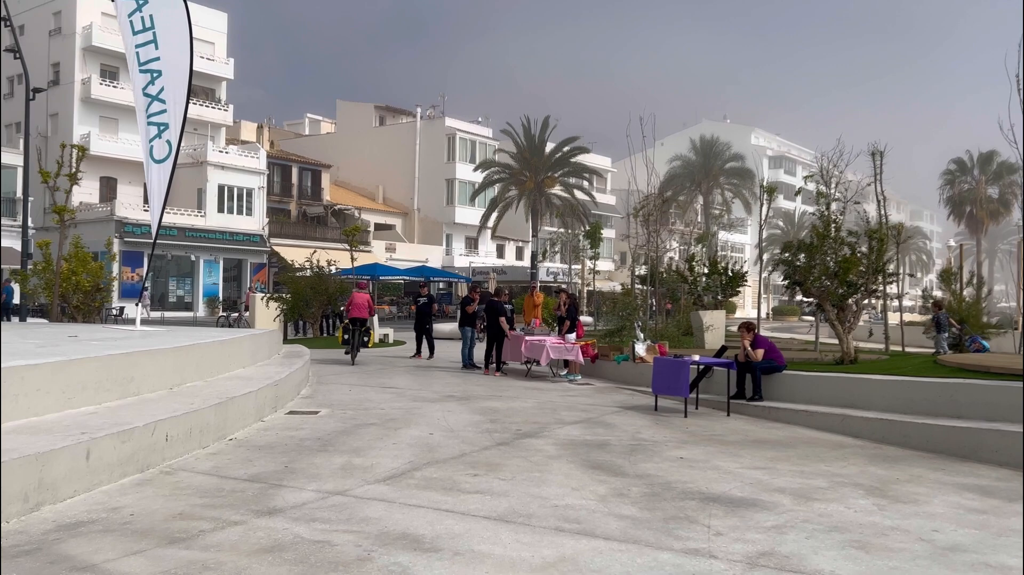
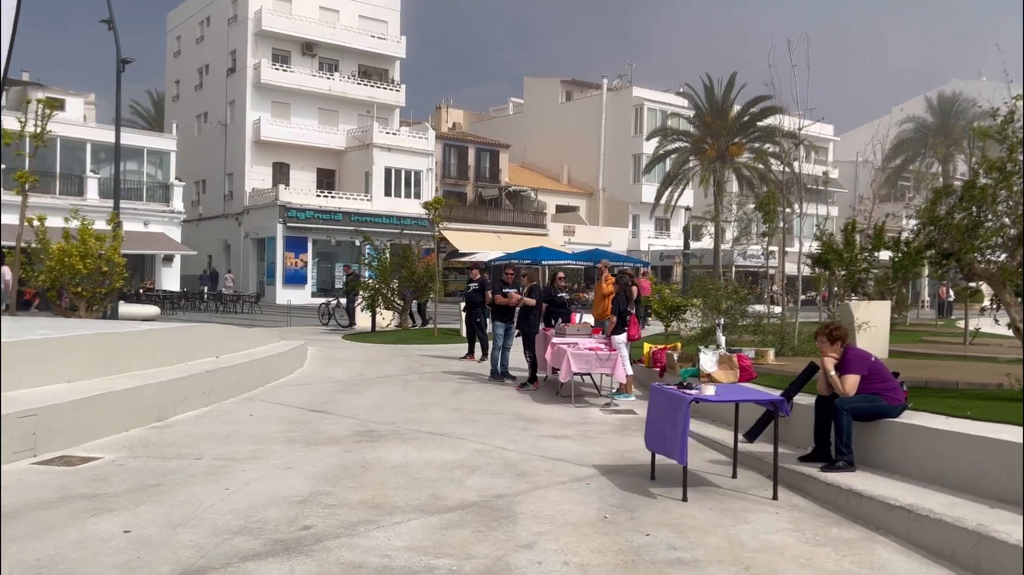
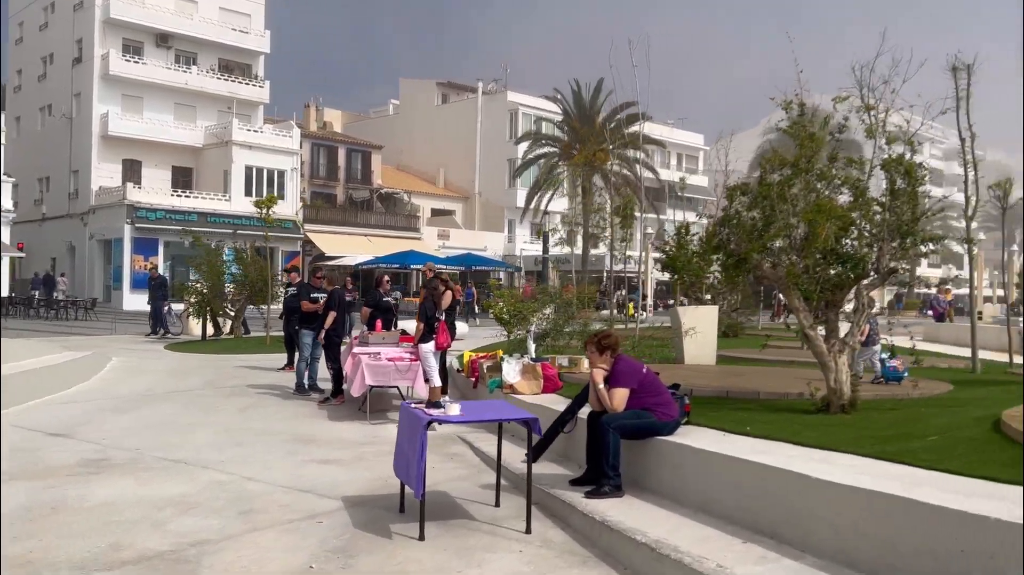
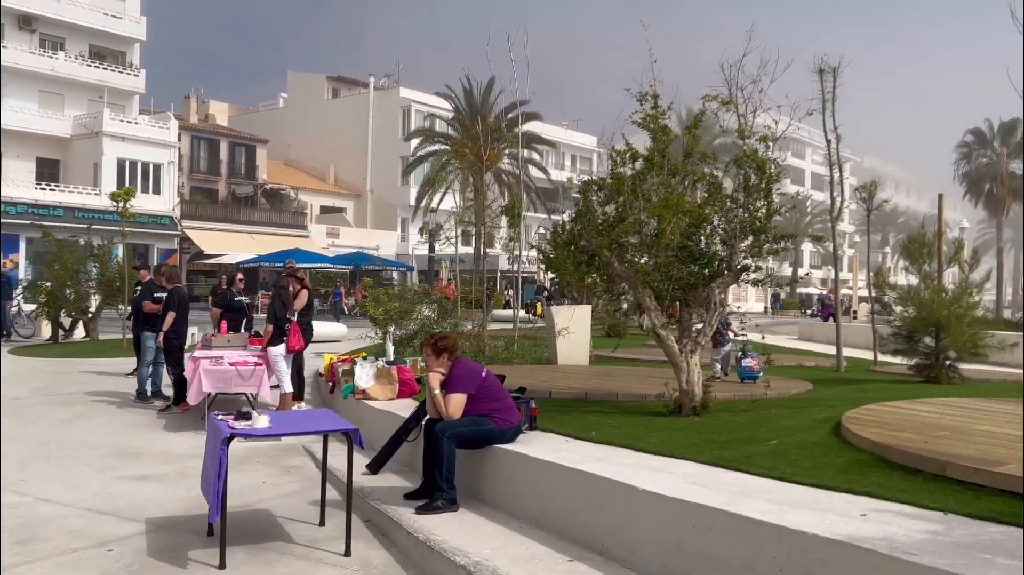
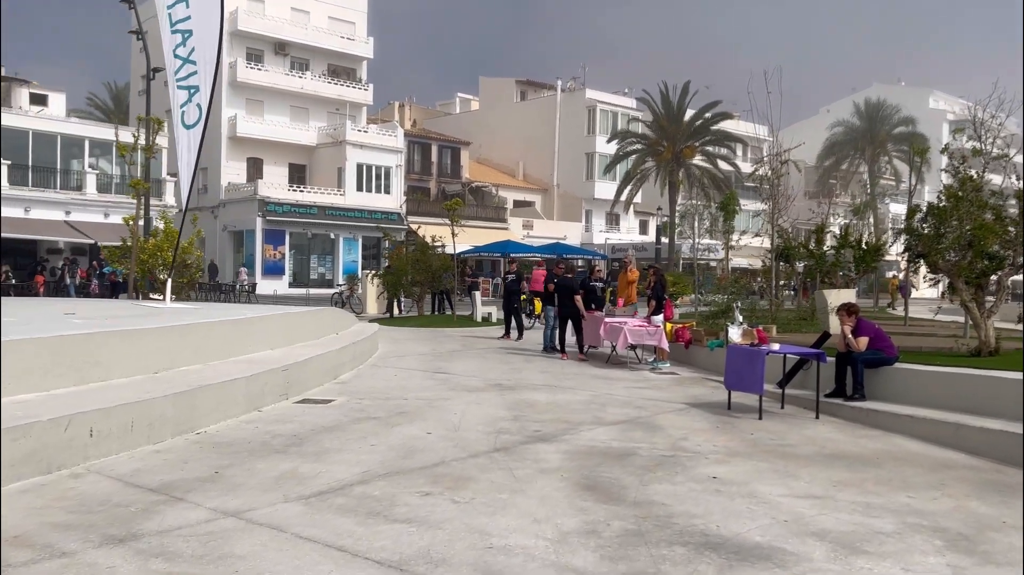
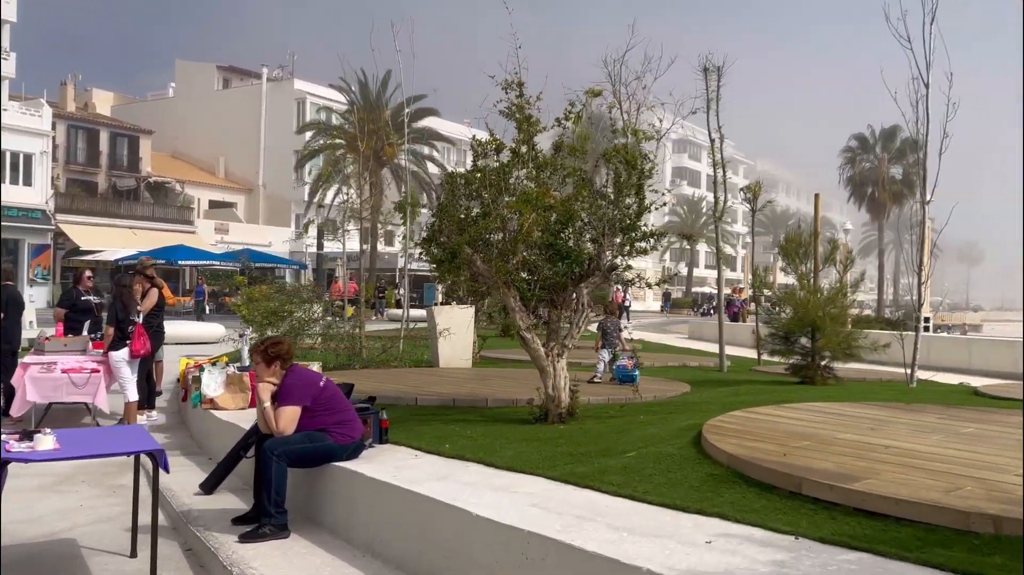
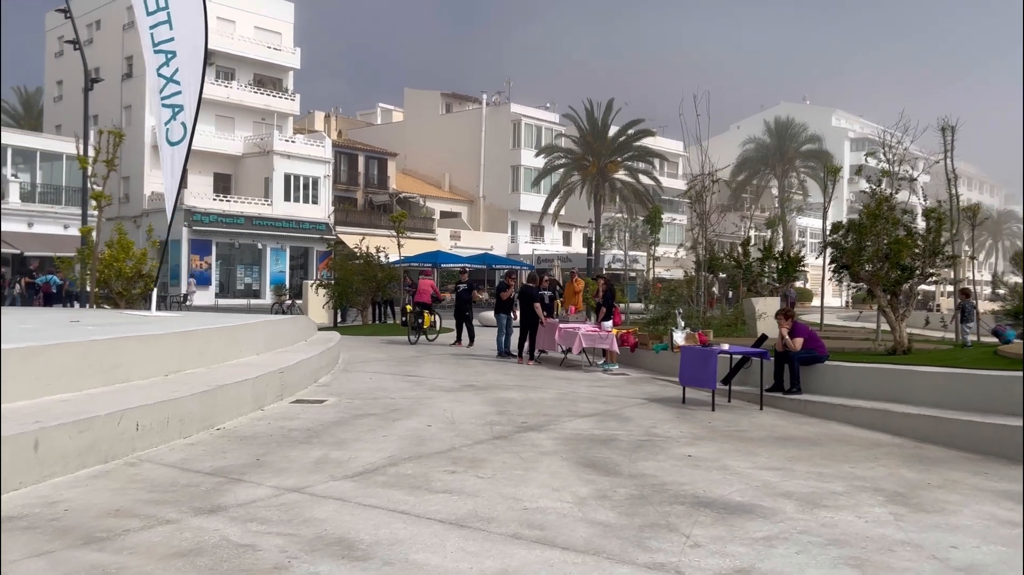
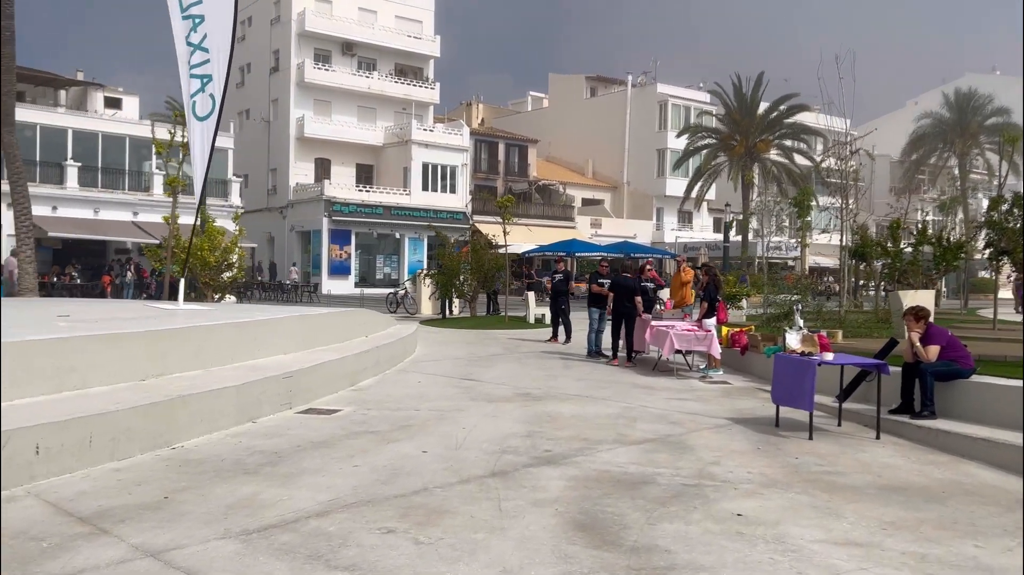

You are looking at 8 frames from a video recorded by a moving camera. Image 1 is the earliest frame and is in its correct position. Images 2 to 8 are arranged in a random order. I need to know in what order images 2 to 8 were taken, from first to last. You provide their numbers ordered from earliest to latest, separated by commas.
7, 5, 8, 2, 3, 4, 6
